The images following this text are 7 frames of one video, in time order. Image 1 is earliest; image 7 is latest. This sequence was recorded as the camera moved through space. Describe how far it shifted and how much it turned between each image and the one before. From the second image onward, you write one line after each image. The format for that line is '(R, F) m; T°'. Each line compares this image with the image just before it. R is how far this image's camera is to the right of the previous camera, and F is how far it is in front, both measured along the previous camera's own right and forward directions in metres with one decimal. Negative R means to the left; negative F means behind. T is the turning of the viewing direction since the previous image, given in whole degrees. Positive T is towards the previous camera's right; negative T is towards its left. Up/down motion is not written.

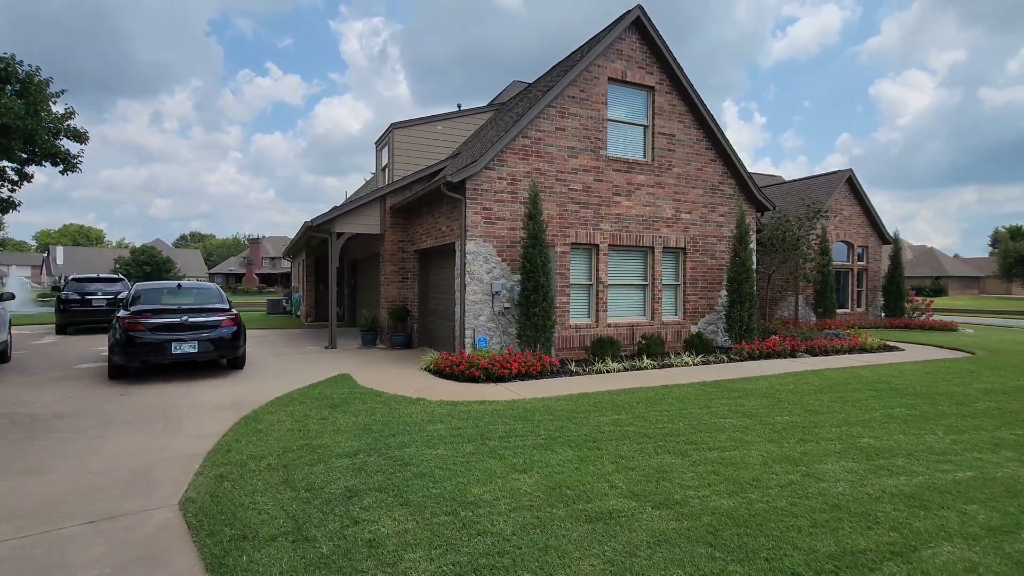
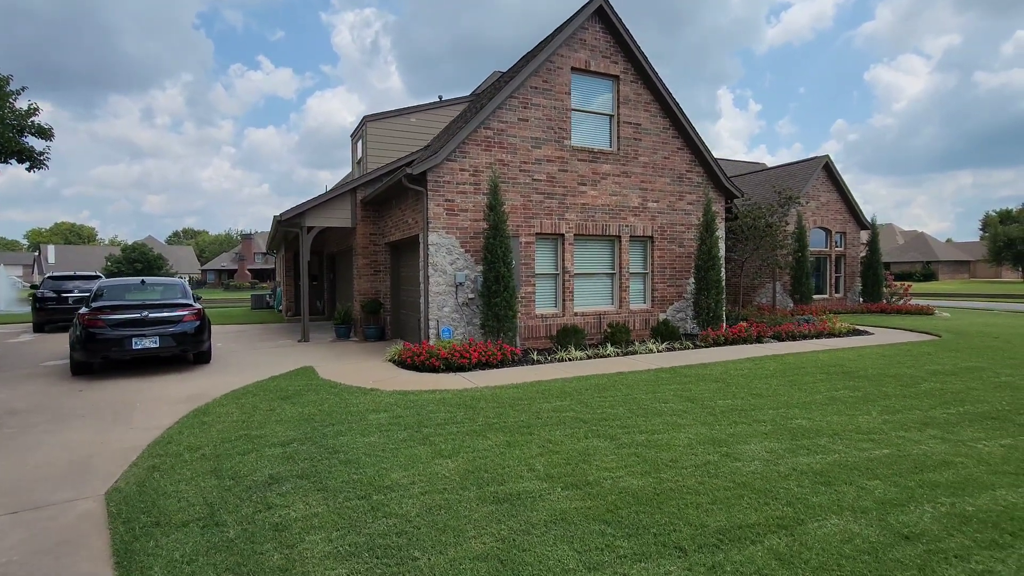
(+0.6, -0.1) m; 0°
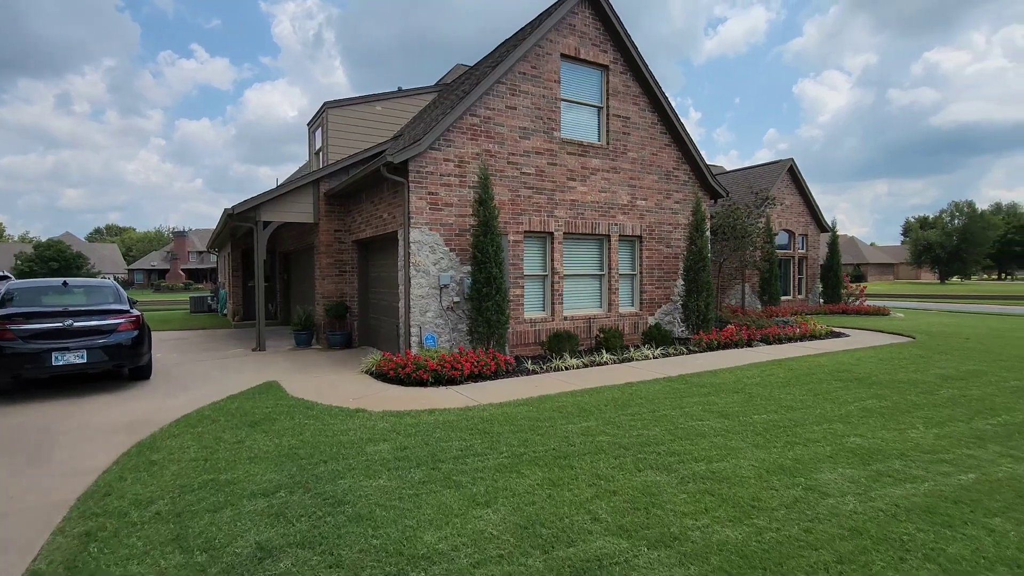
(-0.7, +0.8) m; +6°
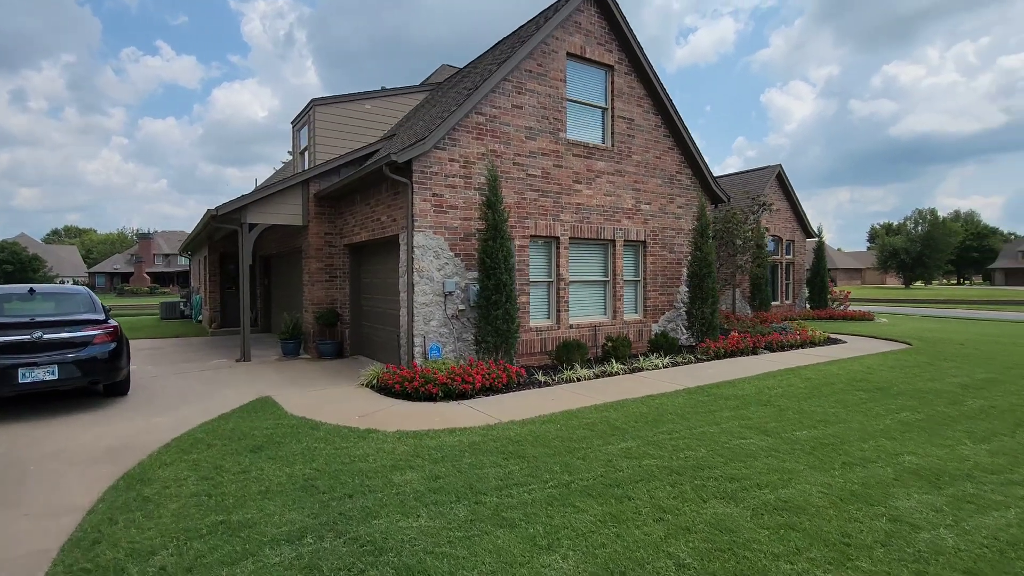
(-0.5, +0.4) m; +3°
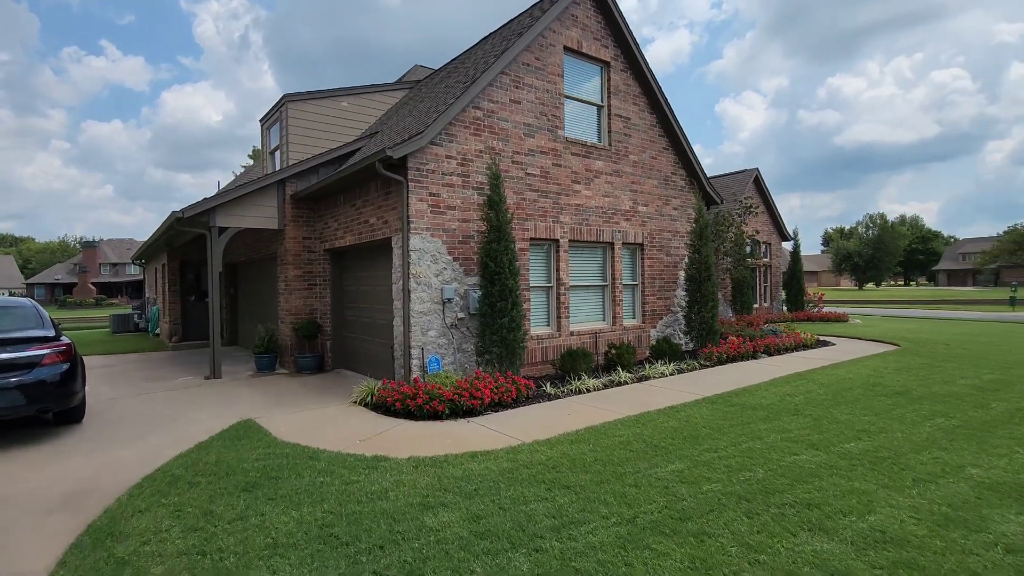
(-0.6, +0.6) m; +4°
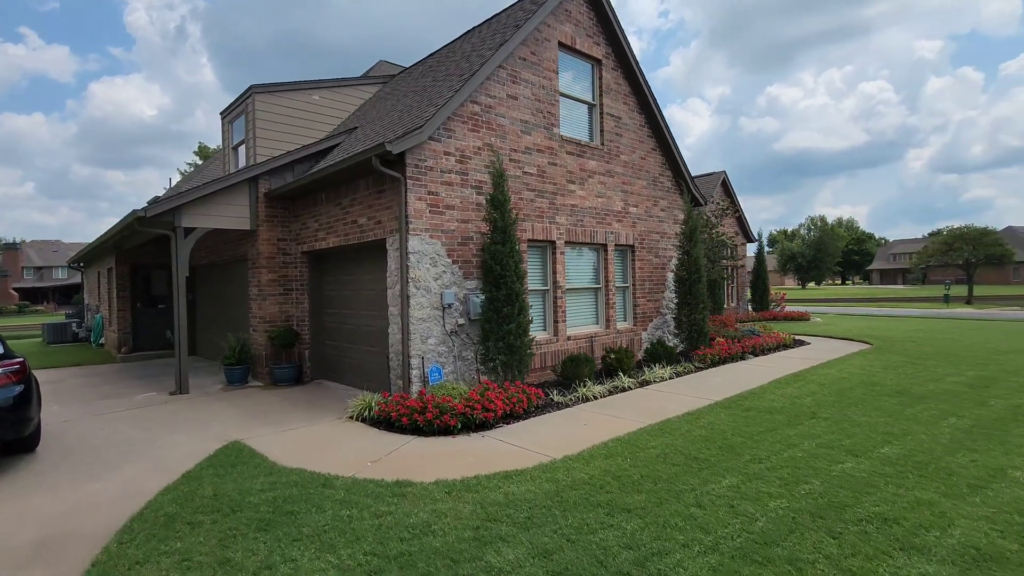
(-0.7, +0.4) m; +5°
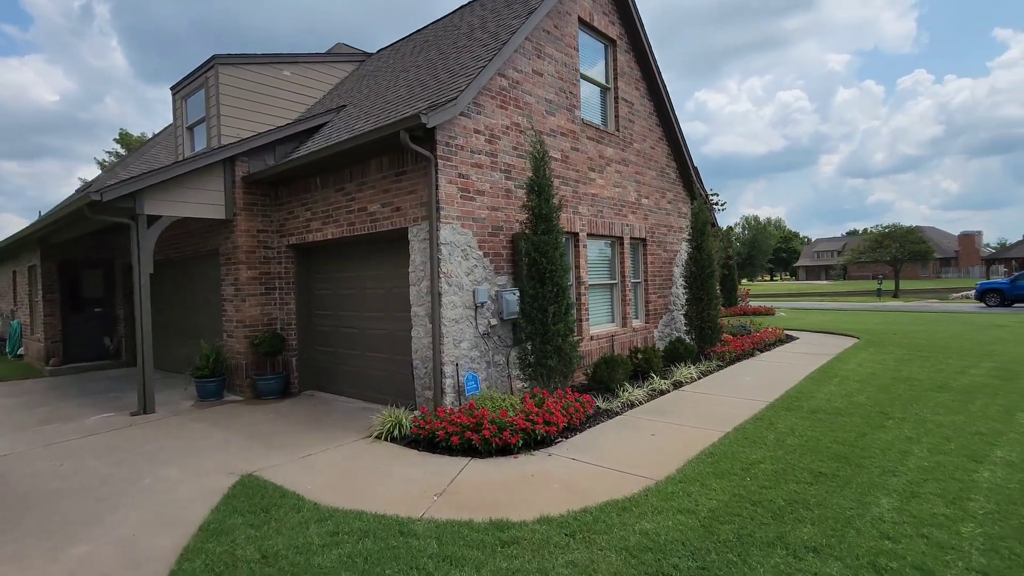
(-1.2, +0.8) m; +7°
